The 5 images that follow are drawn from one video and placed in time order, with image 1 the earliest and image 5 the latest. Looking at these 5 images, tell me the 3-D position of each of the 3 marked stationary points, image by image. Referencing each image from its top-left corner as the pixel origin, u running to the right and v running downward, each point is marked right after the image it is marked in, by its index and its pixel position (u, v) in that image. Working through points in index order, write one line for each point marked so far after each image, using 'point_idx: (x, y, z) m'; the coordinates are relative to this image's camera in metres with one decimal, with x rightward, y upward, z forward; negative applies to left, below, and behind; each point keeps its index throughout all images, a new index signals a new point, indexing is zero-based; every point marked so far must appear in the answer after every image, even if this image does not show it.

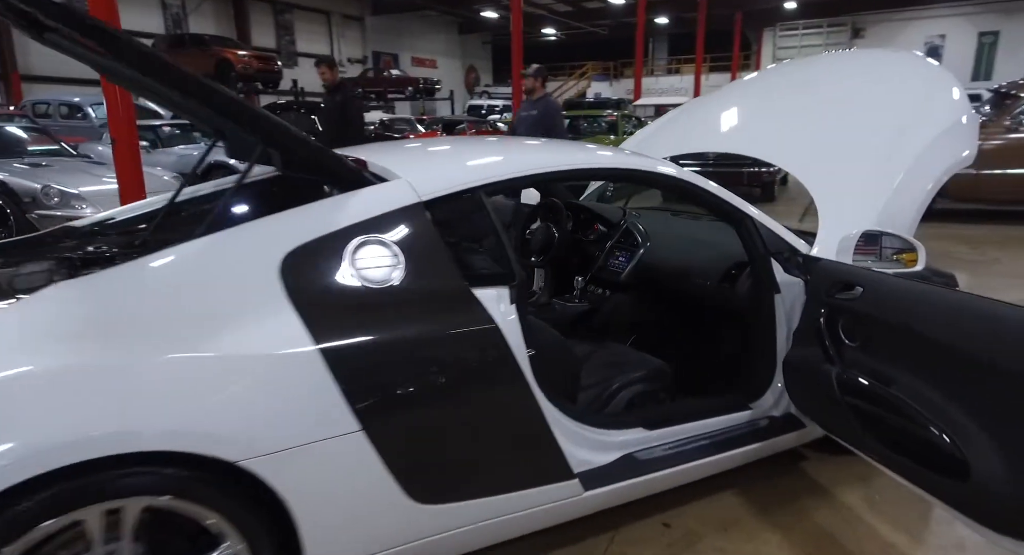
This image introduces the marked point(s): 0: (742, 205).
0: (+0.7, +0.2, +2.3) m
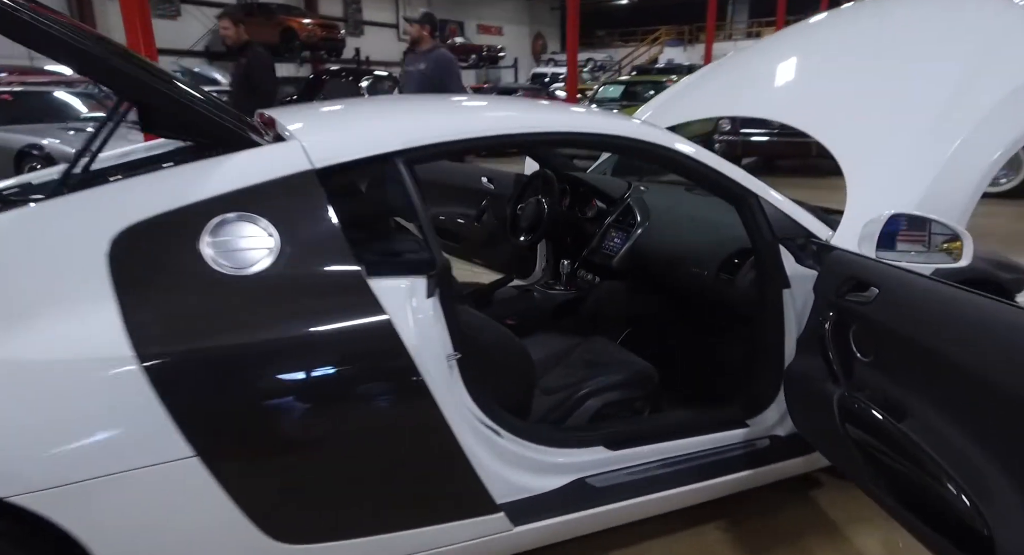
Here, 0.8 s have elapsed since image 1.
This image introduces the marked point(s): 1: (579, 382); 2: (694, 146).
0: (+0.6, +0.3, +1.9) m
1: (+0.2, -0.3, +2.1) m
2: (+0.5, +0.3, +1.9) m
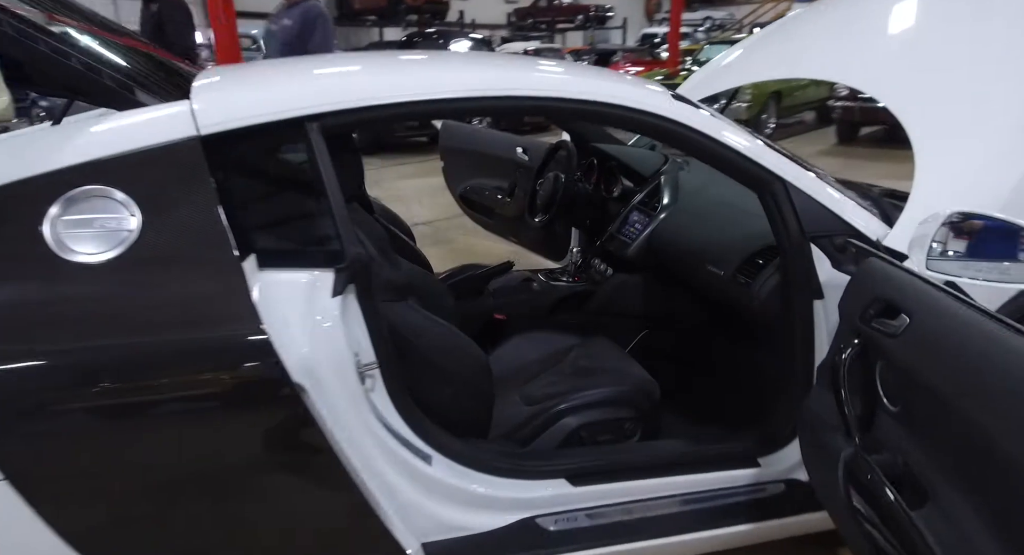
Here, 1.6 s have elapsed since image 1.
0: (+0.5, +0.2, +1.5) m
1: (+0.1, -0.3, +1.7) m
2: (+0.4, +0.3, +1.5) m
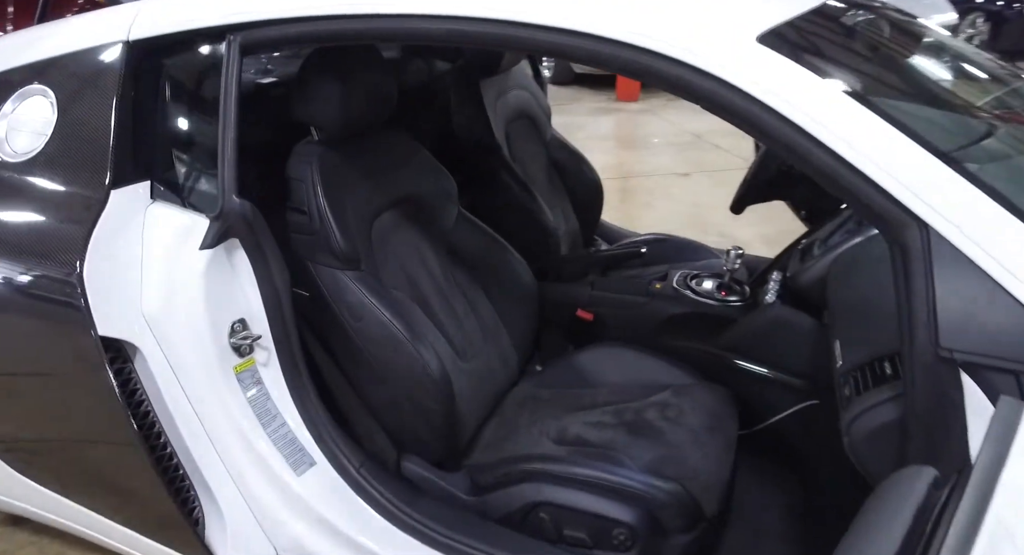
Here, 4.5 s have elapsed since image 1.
0: (+0.4, +0.1, +0.7) m
1: (+0.1, -0.3, +1.3) m
2: (+0.3, +0.2, +0.8) m
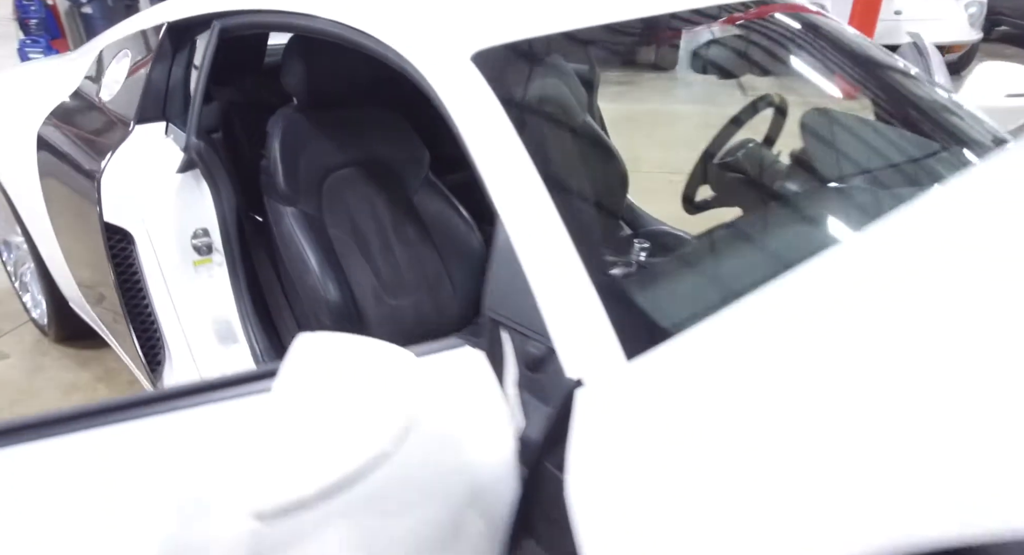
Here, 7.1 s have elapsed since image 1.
0: (0.0, +0.1, +0.9) m
1: (-0.1, -0.2, +1.5) m
2: (0.0, +0.3, +1.0) m
